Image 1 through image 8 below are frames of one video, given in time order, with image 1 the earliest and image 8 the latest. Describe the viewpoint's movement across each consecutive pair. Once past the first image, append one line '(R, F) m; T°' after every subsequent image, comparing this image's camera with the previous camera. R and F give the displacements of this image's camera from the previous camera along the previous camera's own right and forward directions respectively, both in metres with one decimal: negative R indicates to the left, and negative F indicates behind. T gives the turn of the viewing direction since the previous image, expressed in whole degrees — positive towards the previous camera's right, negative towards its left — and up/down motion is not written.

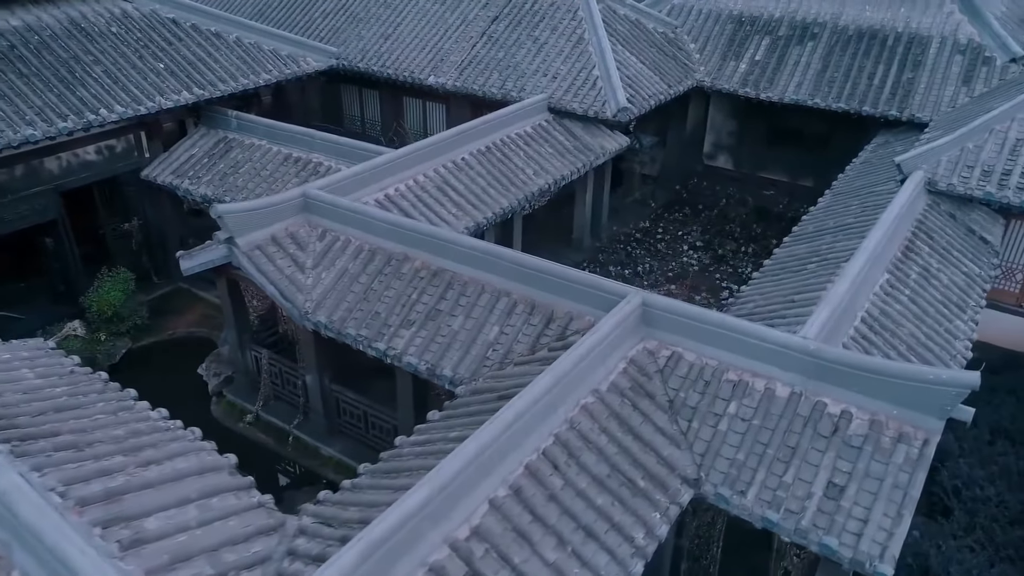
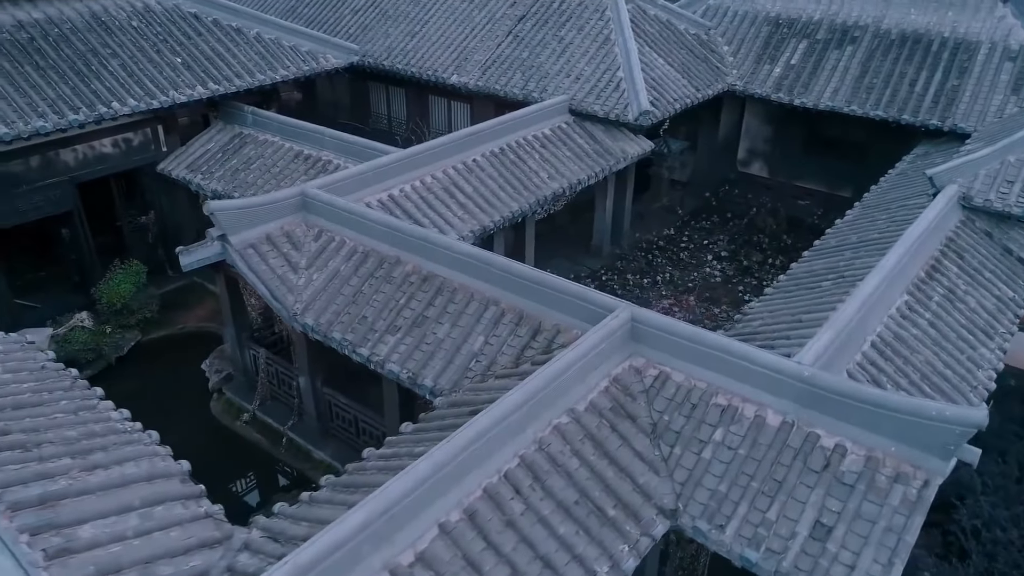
(+0.6, +0.3) m; -4°
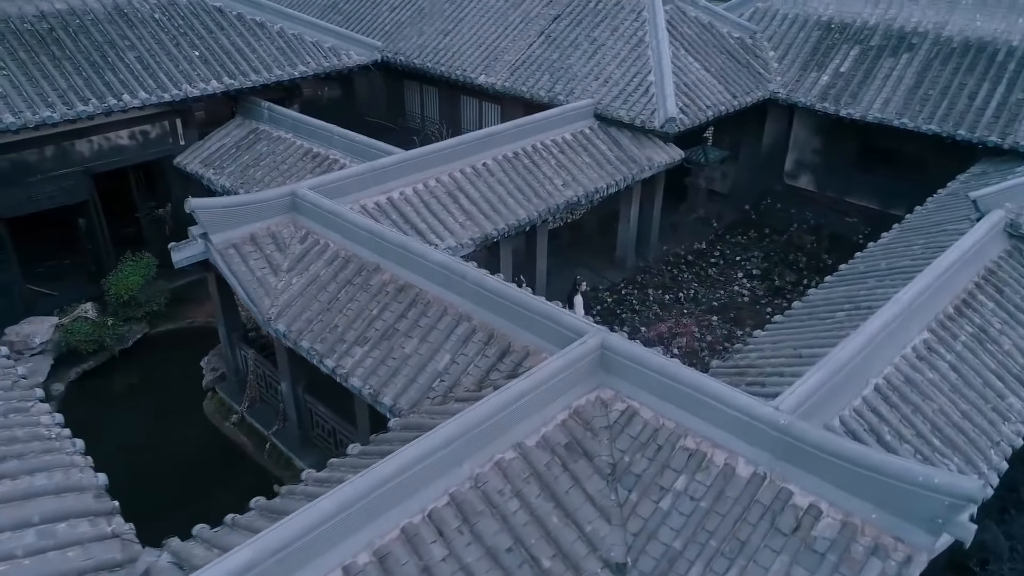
(+0.8, +0.5) m; -5°
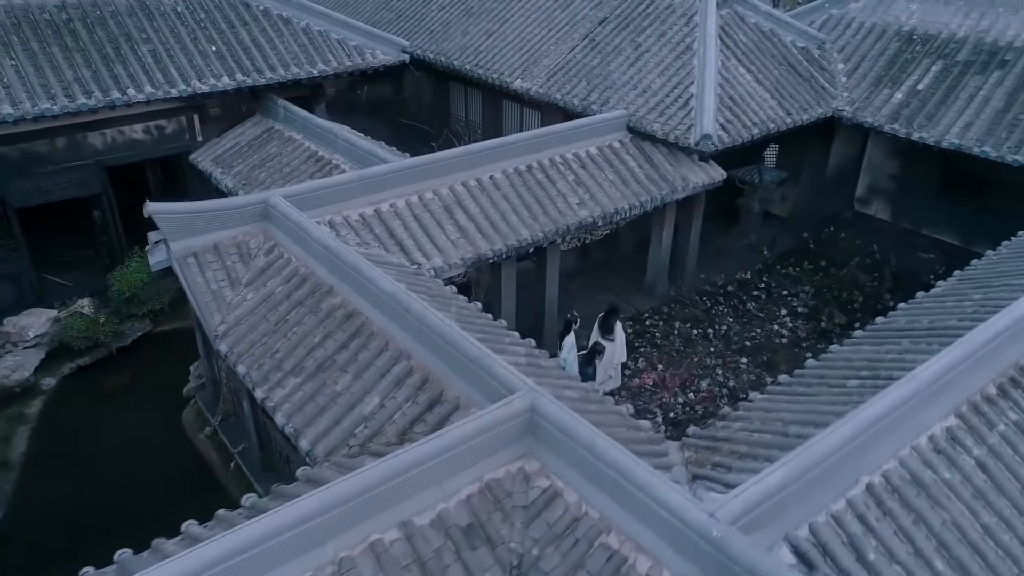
(+1.1, +0.9) m; -7°
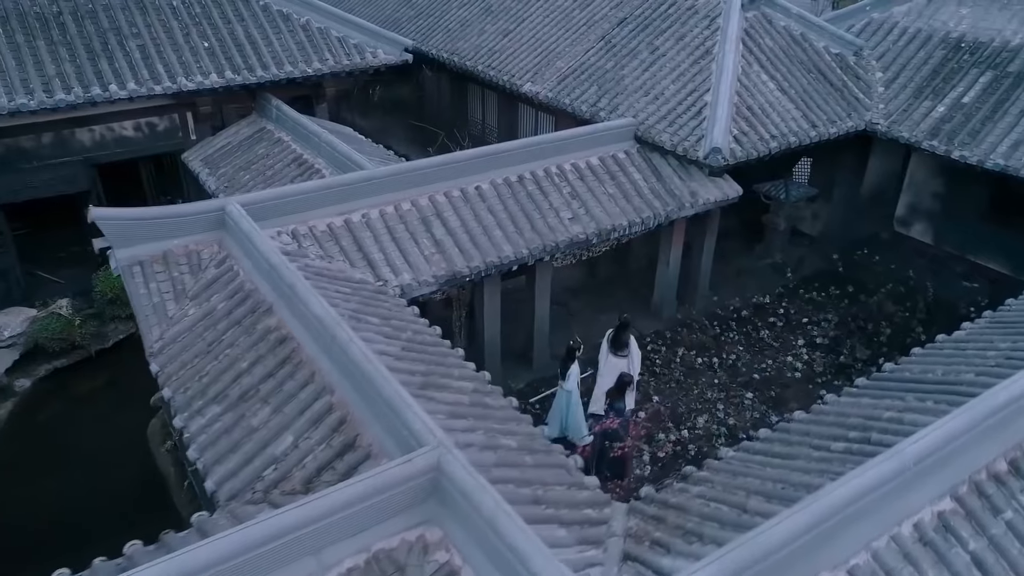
(+0.8, +0.7) m; -4°
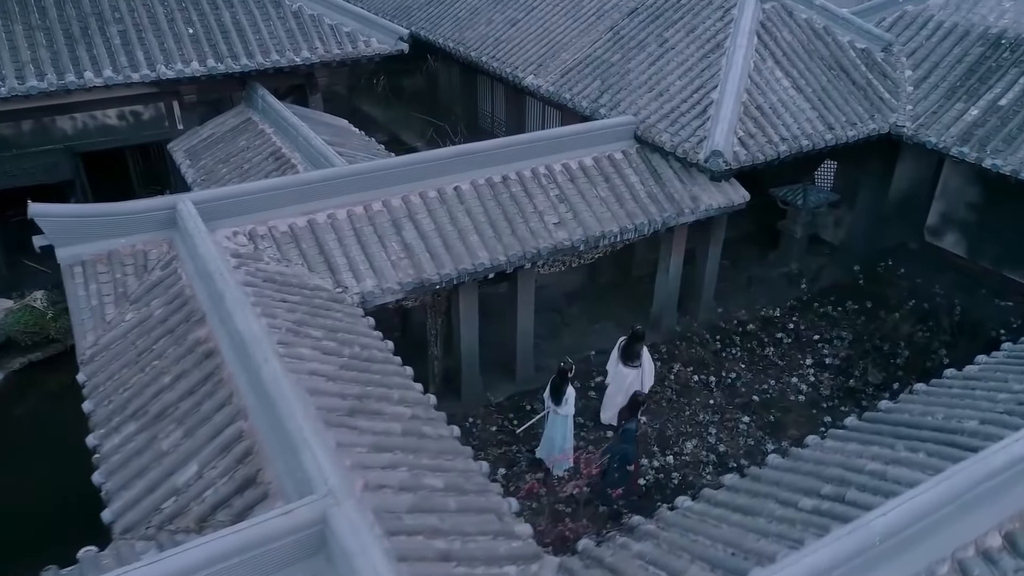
(+0.7, +0.6) m; -3°
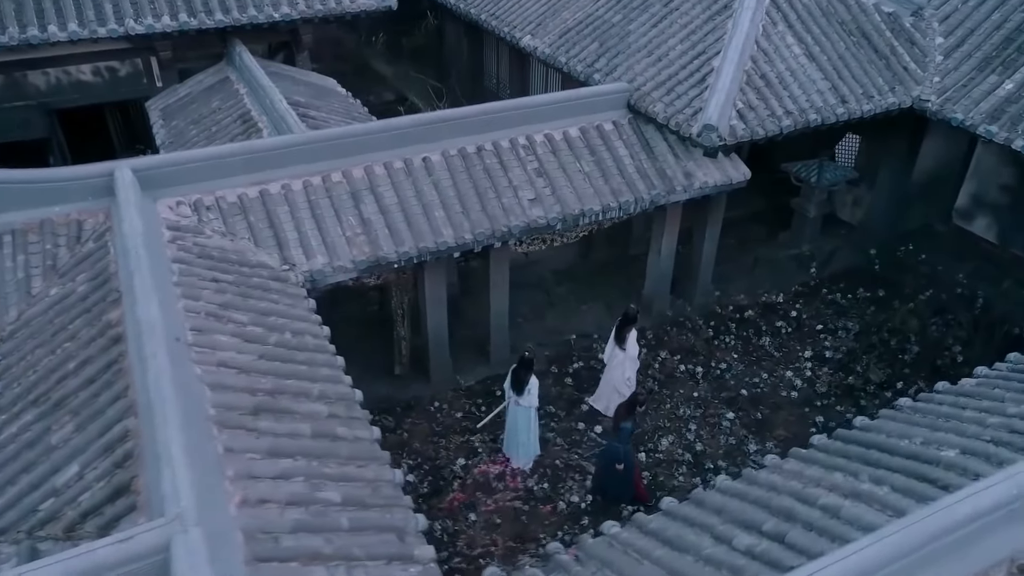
(+0.7, +0.6) m; -3°
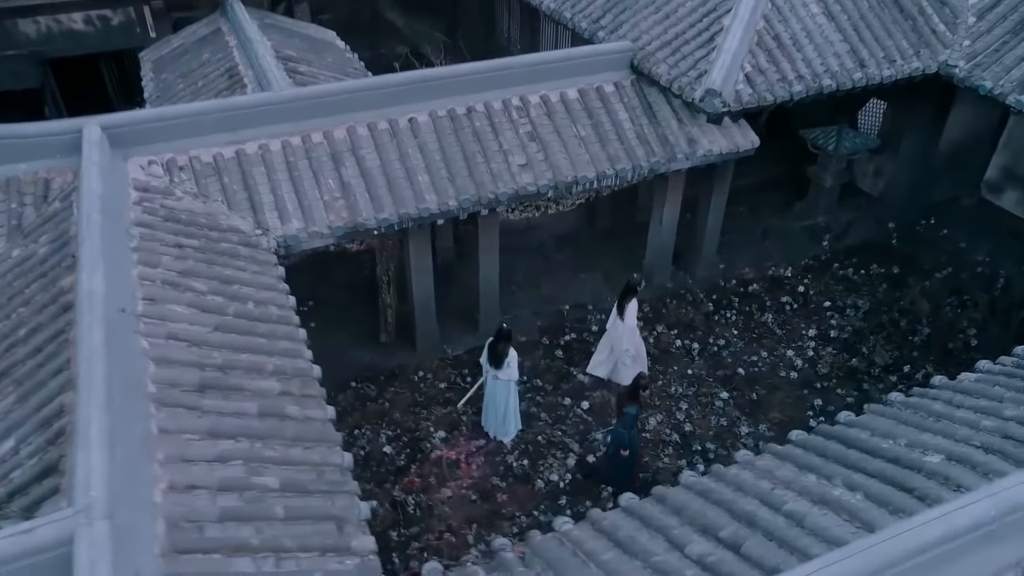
(+0.4, +0.3) m; -2°
